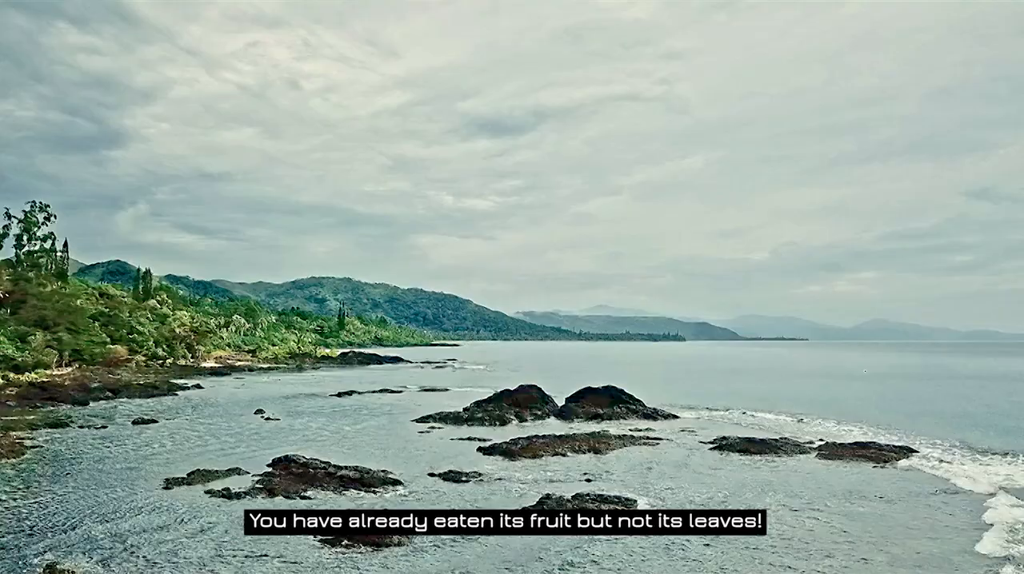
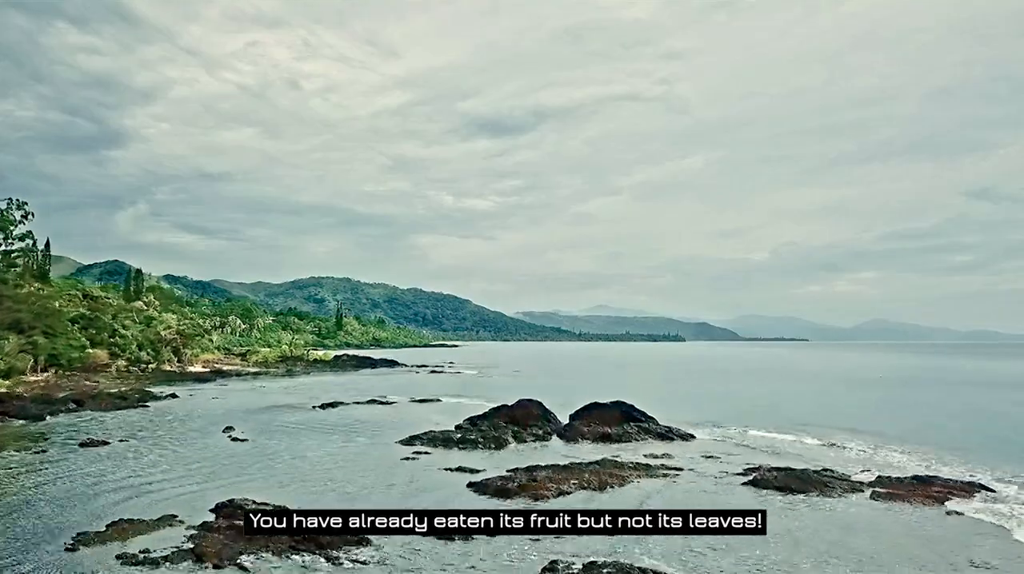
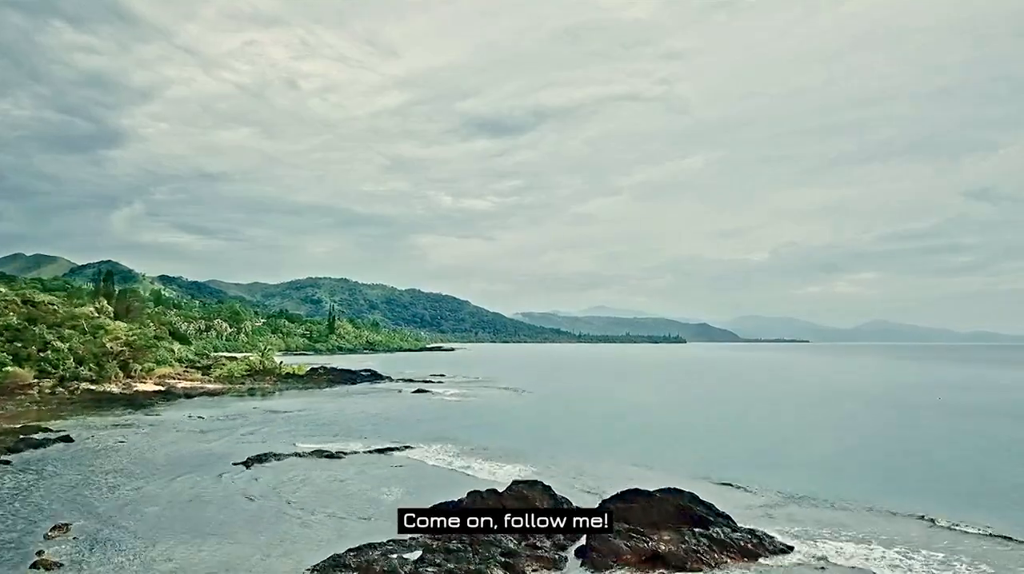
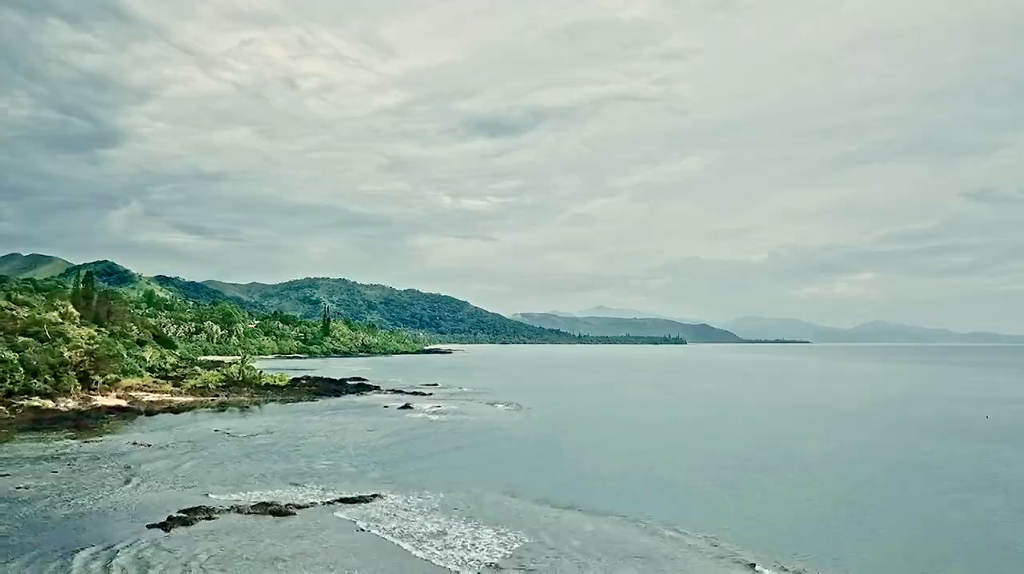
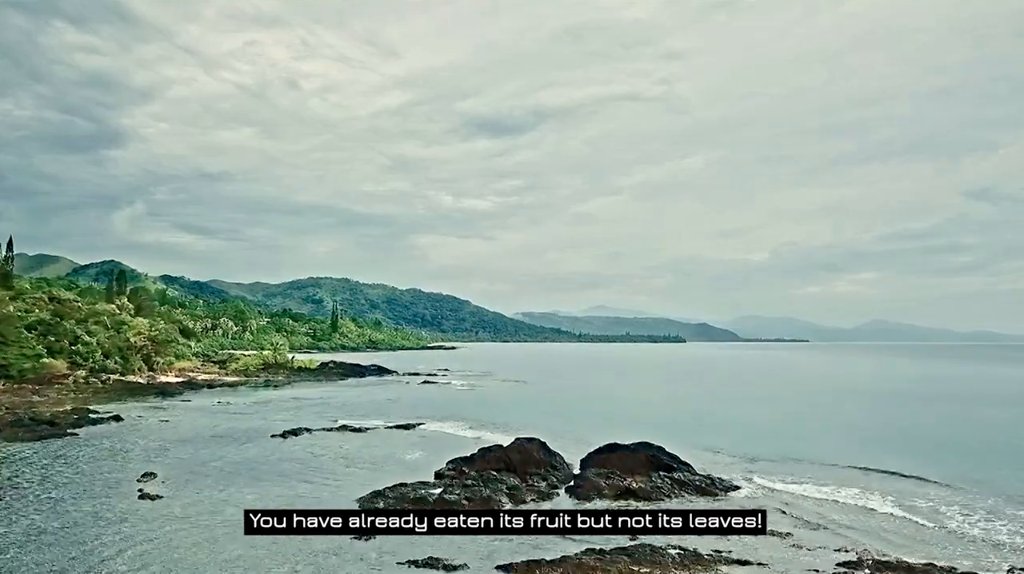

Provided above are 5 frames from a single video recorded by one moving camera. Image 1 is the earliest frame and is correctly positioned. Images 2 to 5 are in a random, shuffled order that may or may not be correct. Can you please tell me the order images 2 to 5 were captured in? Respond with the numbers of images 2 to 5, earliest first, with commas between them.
2, 5, 3, 4
